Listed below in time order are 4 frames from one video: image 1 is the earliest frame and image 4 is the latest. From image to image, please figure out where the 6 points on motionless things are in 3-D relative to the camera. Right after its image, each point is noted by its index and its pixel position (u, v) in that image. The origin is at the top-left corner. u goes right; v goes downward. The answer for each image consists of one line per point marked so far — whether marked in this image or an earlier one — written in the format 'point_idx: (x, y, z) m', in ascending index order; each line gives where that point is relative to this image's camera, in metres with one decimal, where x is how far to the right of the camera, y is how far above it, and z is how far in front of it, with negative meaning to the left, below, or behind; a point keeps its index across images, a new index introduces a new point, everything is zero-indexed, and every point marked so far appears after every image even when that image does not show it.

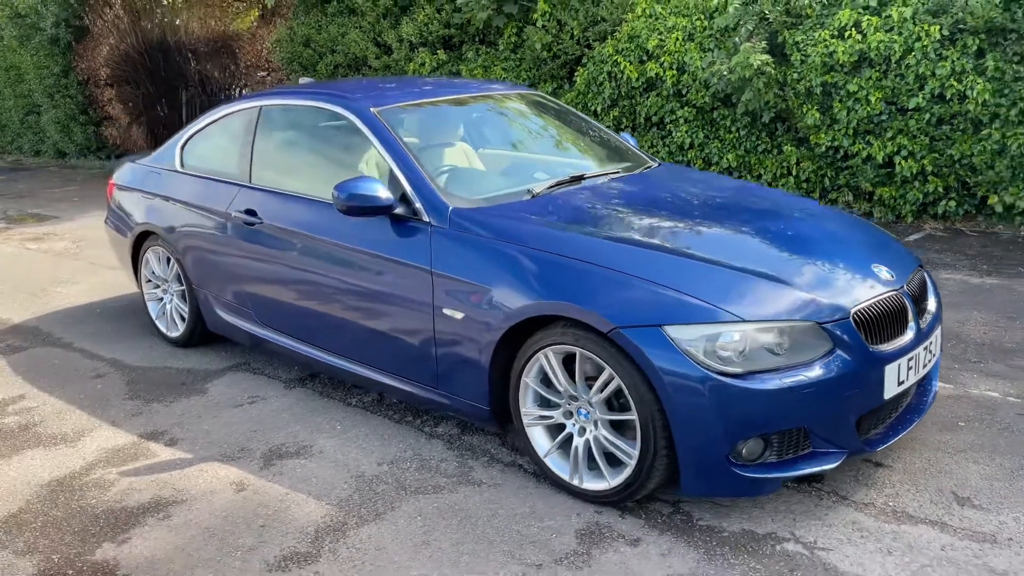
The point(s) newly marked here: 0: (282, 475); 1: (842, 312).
0: (-1.0, -0.8, +3.7) m
1: (+1.3, -0.1, +3.1) m
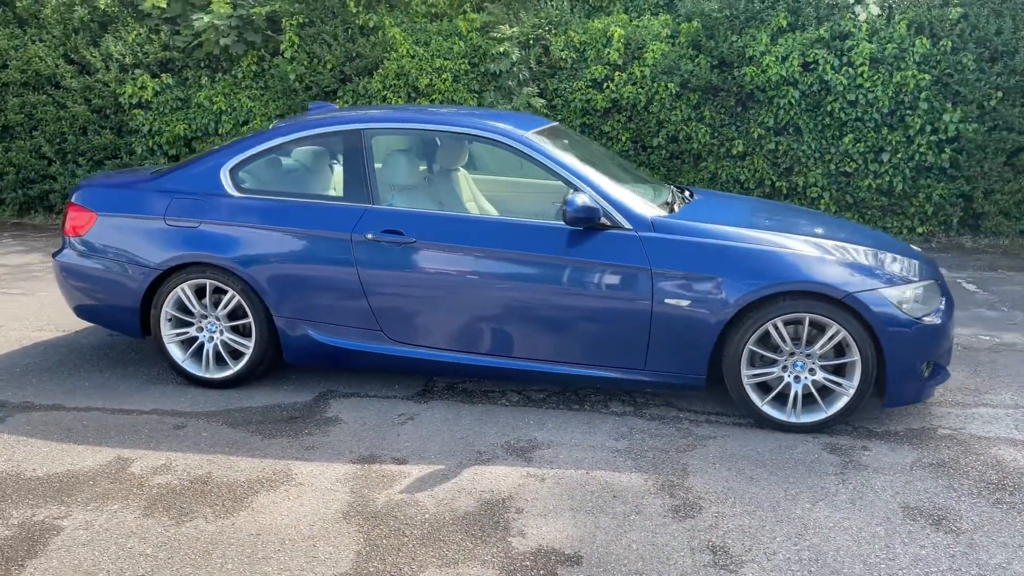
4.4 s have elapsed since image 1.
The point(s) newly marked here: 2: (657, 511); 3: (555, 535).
0: (+0.2, -0.9, +4.1) m
1: (+2.4, +0.1, +4.7) m
2: (+0.6, -1.0, +3.6) m
3: (+0.2, -1.0, +3.4) m
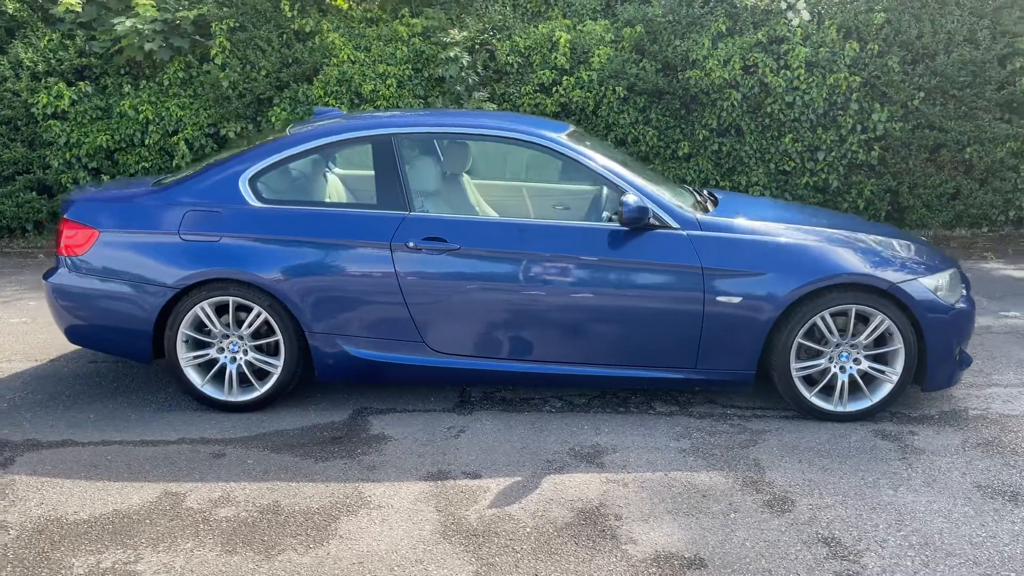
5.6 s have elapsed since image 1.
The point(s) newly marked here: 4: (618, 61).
0: (+0.6, -0.9, +4.0) m
1: (+2.6, +0.1, +5.0) m
2: (+1.1, -1.0, +3.6) m
3: (+0.6, -1.0, +3.4) m
4: (+1.4, +3.0, +10.9) m
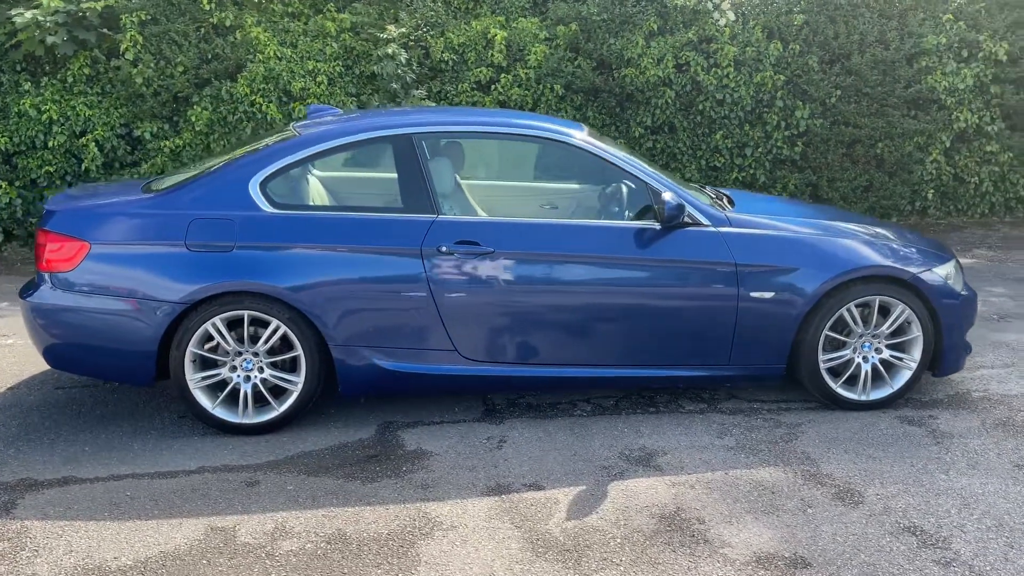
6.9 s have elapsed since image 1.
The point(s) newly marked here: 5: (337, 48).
0: (+0.8, -0.9, +4.0) m
1: (+2.7, +0.2, +5.2) m
2: (+1.4, -0.9, +3.7) m
3: (+1.0, -1.0, +3.3) m
4: (+0.6, +3.0, +10.8) m
5: (-2.1, +3.1, +10.6) m
